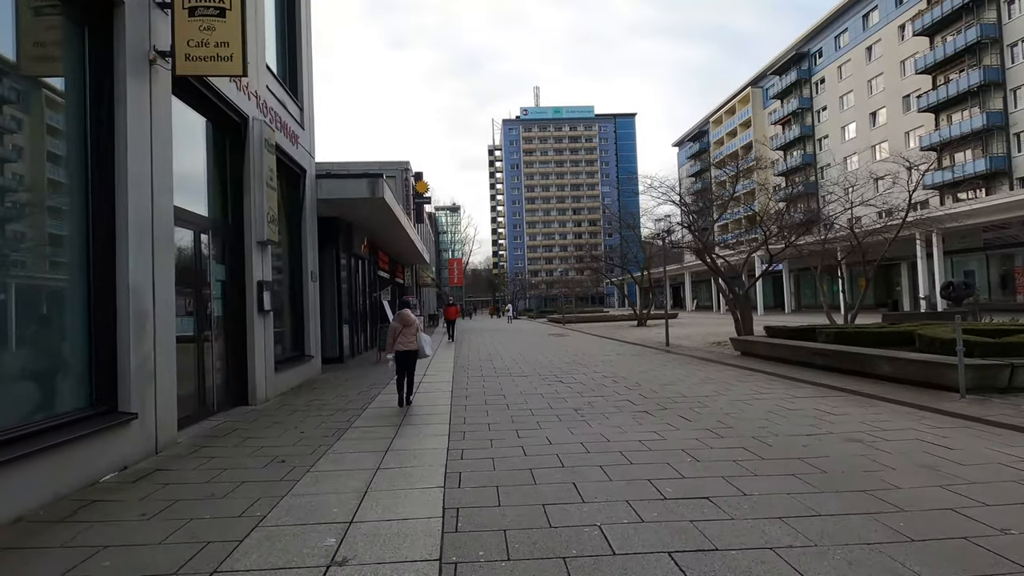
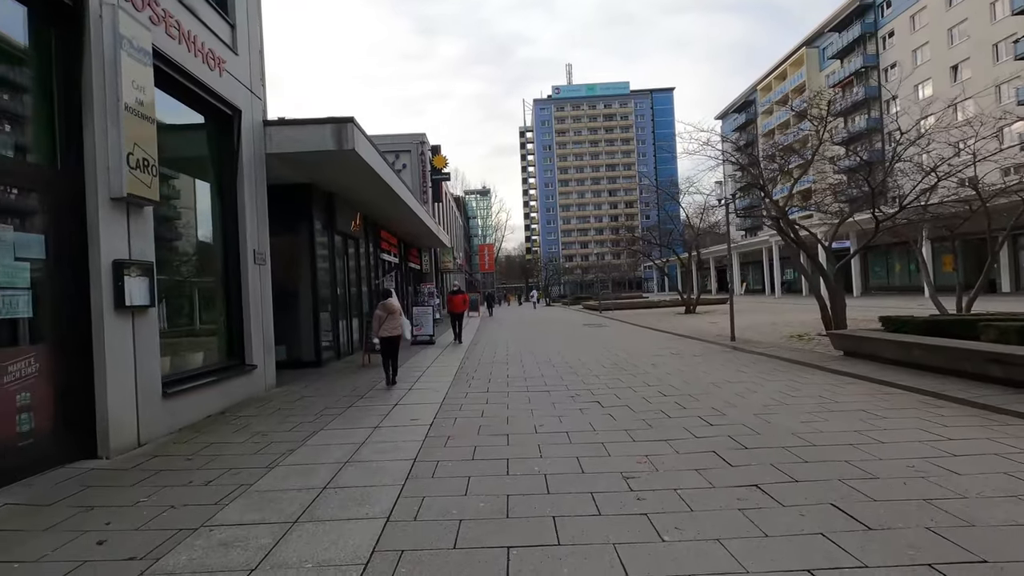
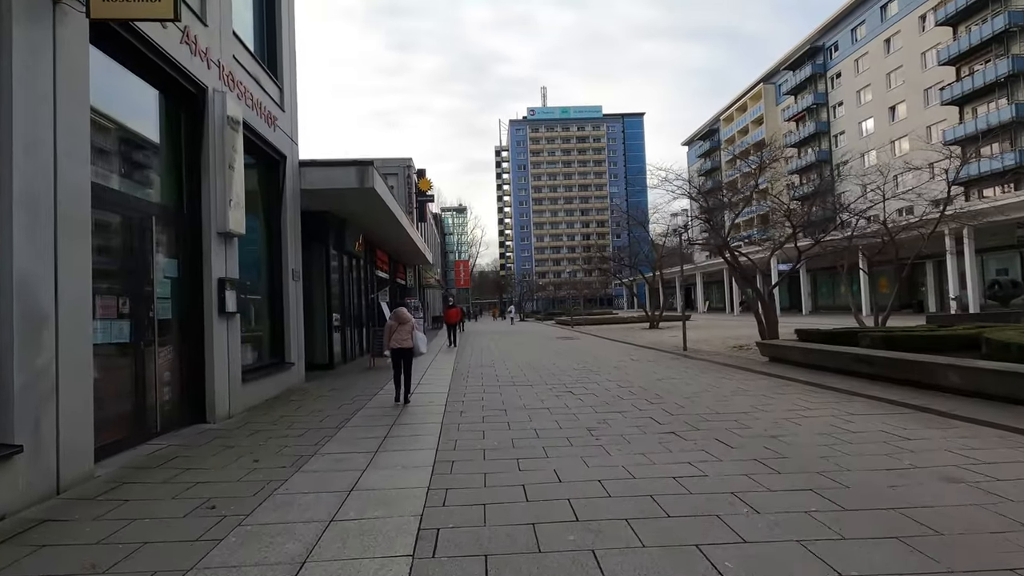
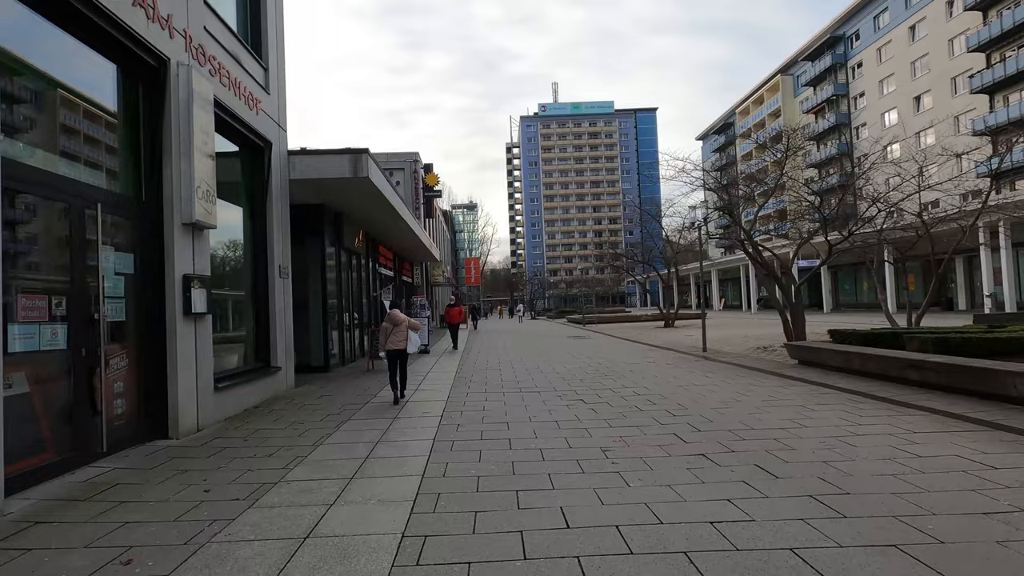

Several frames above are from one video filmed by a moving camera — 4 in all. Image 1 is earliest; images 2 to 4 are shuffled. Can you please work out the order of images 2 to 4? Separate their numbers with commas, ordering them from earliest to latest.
3, 4, 2
